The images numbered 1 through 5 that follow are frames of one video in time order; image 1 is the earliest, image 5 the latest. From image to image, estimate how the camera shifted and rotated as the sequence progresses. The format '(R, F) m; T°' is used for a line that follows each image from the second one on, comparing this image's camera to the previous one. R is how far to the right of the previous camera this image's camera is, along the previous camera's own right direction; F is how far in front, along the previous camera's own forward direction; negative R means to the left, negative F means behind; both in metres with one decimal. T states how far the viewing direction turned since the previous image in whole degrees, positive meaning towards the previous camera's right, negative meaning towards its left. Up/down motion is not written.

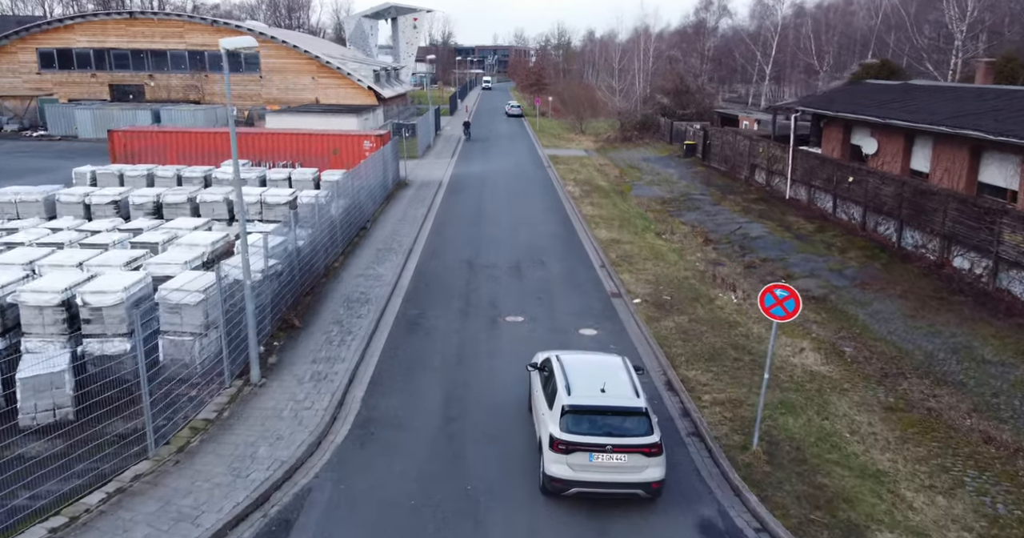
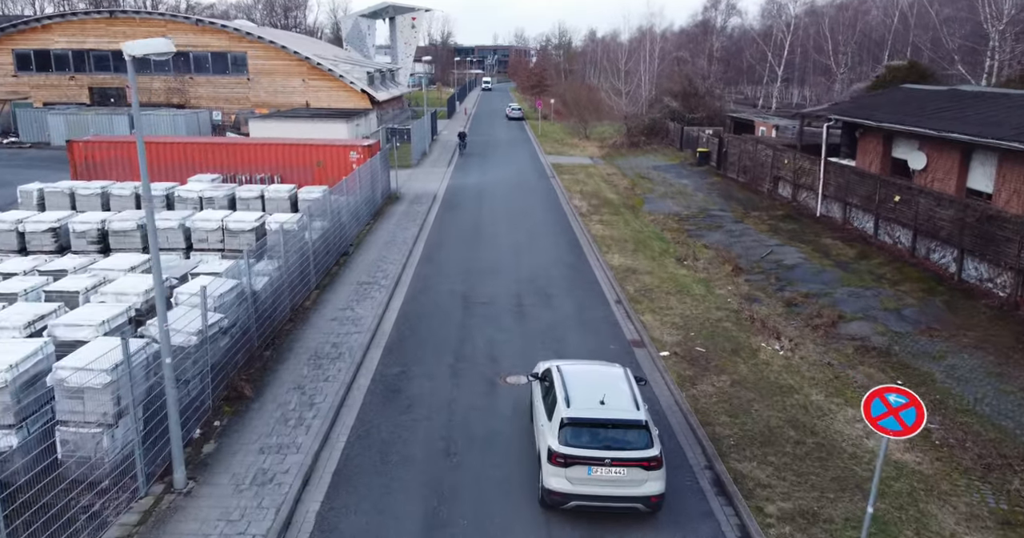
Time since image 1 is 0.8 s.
(0.0, +2.9) m; 0°
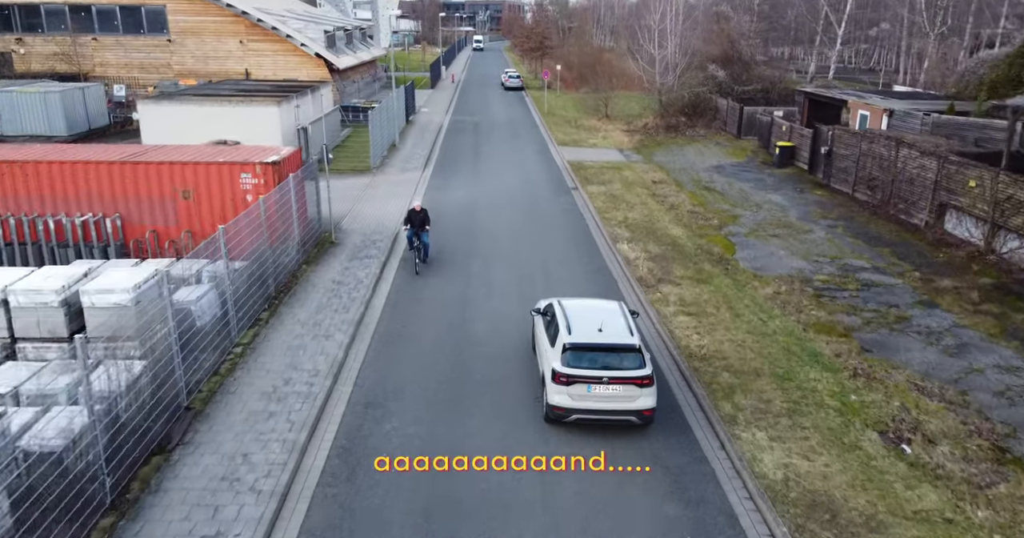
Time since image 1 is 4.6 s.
(-0.4, +11.6) m; +1°
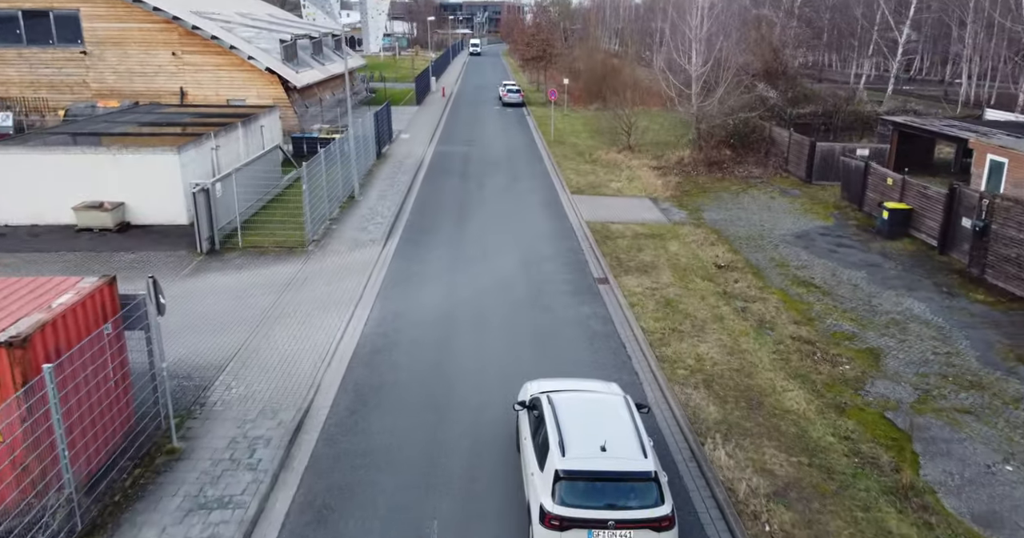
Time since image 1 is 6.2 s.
(0.0, +8.2) m; 0°
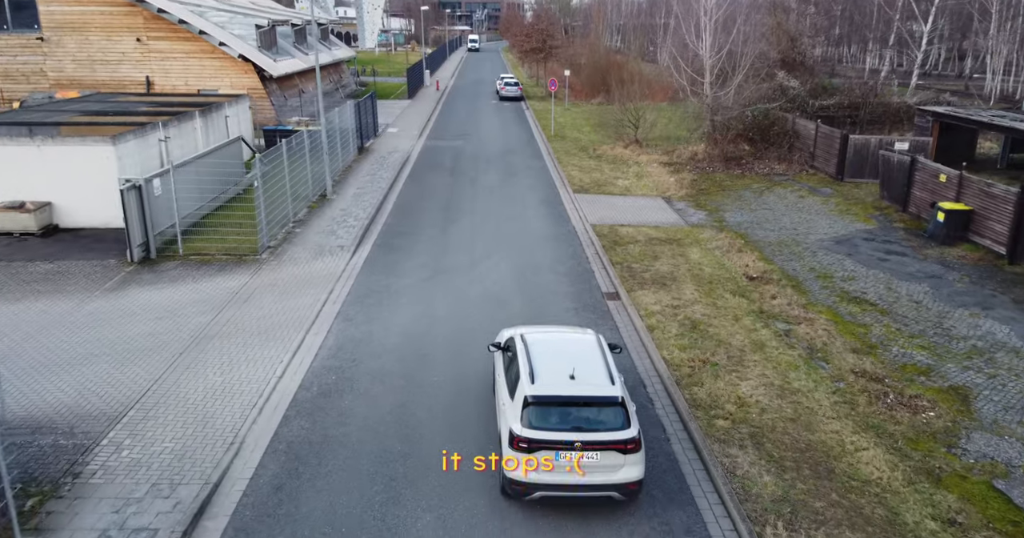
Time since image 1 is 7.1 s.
(+0.2, +2.8) m; 0°
